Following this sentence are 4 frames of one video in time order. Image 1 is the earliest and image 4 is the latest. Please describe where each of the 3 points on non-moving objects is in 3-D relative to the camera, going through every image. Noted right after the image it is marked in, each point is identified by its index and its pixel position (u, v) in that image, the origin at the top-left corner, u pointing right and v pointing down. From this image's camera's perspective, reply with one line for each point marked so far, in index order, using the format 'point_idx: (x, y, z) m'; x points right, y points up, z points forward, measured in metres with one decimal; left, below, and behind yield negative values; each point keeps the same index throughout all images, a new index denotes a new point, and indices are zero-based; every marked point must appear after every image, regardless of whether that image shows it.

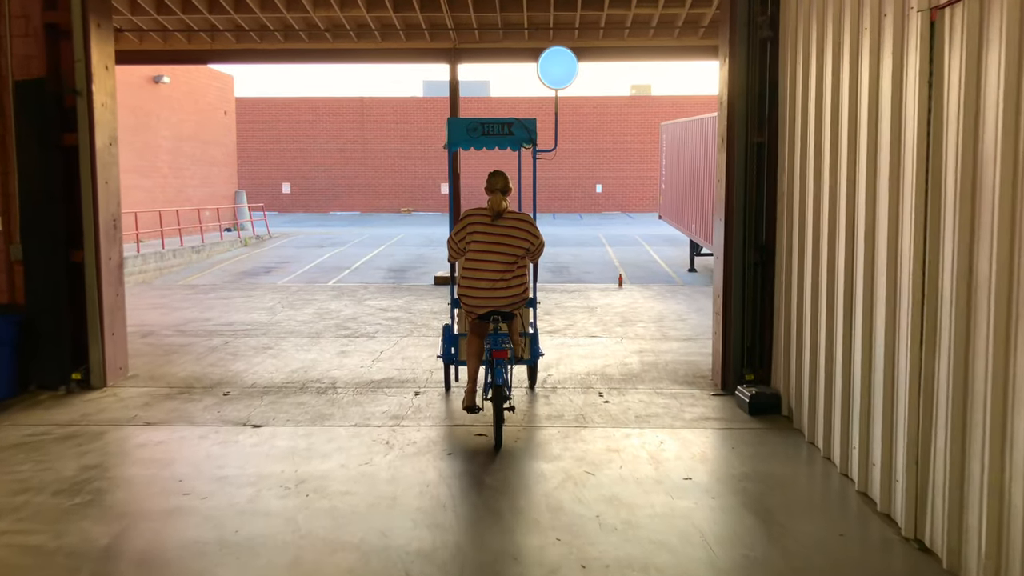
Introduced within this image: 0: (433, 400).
0: (-0.6, -0.9, +6.2) m
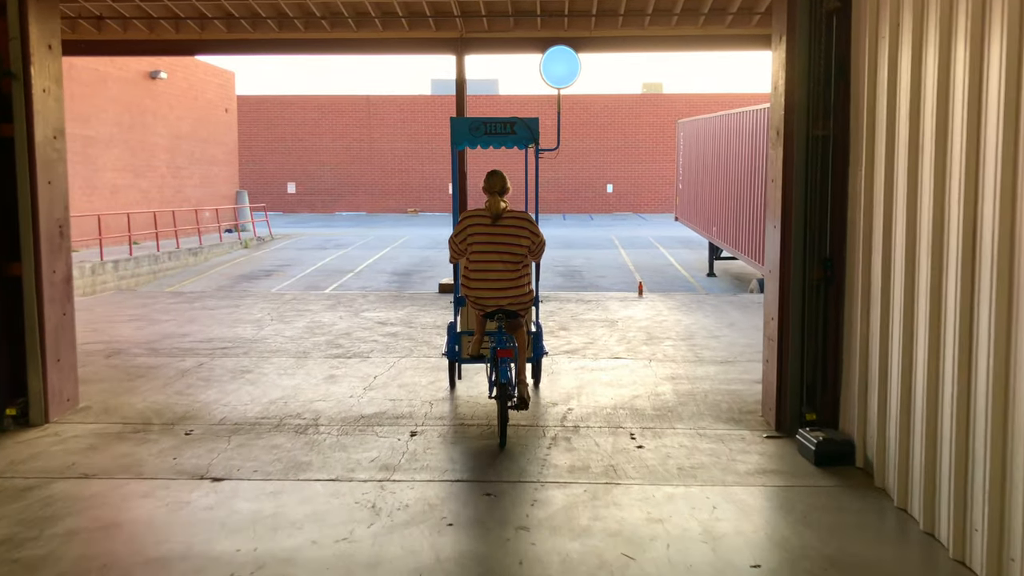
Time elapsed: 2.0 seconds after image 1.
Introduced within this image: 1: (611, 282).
0: (-0.5, -1.0, +5.2) m
1: (+2.3, +0.1, +18.7) m
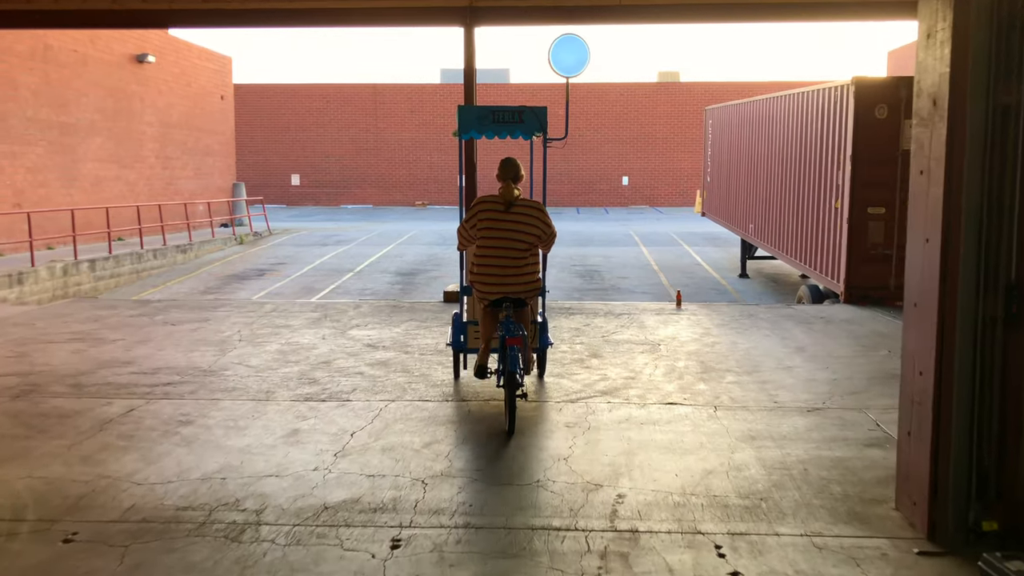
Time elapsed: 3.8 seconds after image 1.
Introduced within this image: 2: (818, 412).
0: (-0.4, -1.2, +3.5) m
1: (+2.6, +0.1, +16.9) m
2: (+2.1, -0.9, +5.6) m
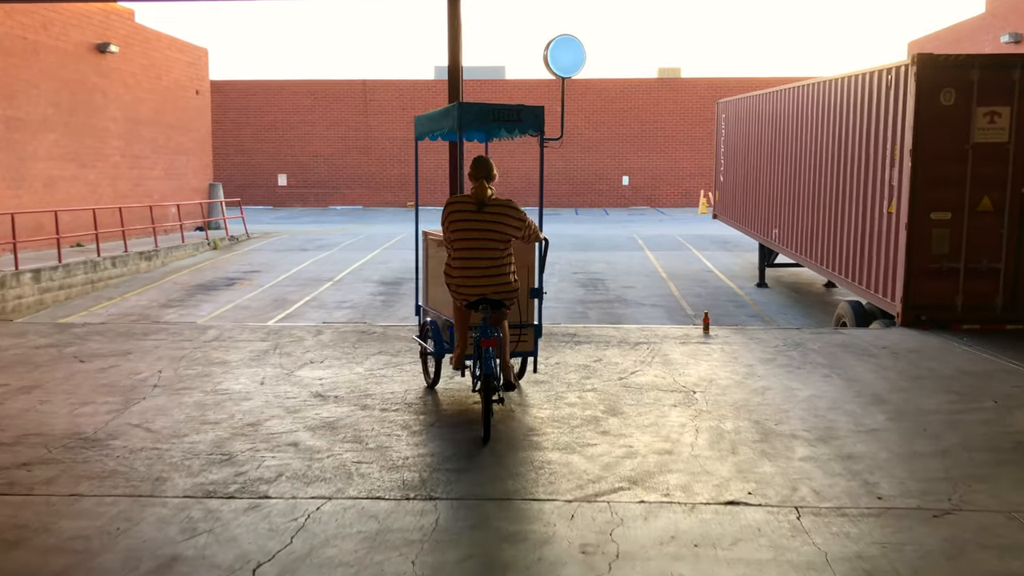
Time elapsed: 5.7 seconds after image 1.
0: (-0.4, -1.4, +1.7) m
1: (+2.5, -0.2, +15.2) m
2: (+2.1, -1.1, +3.9) m
